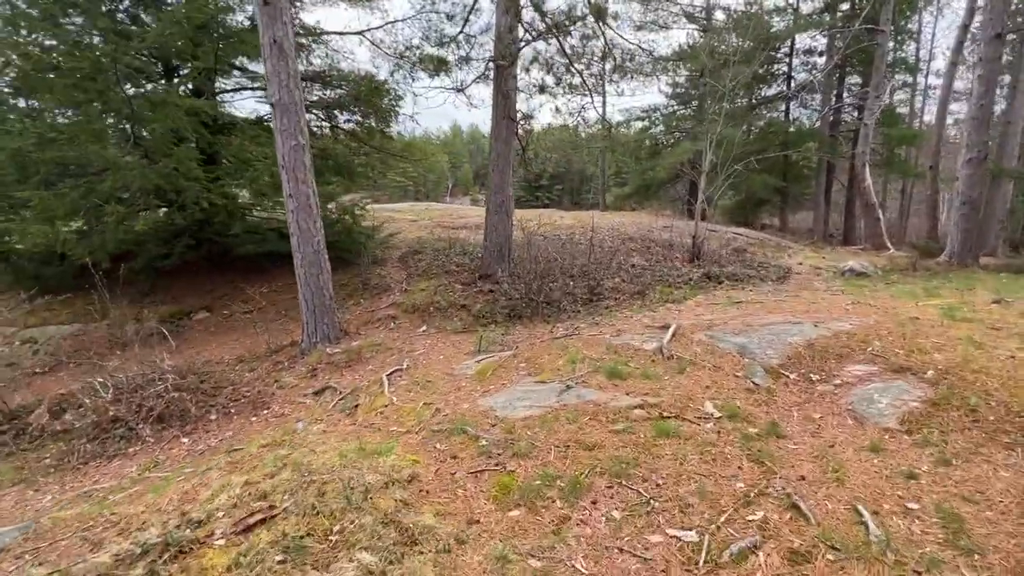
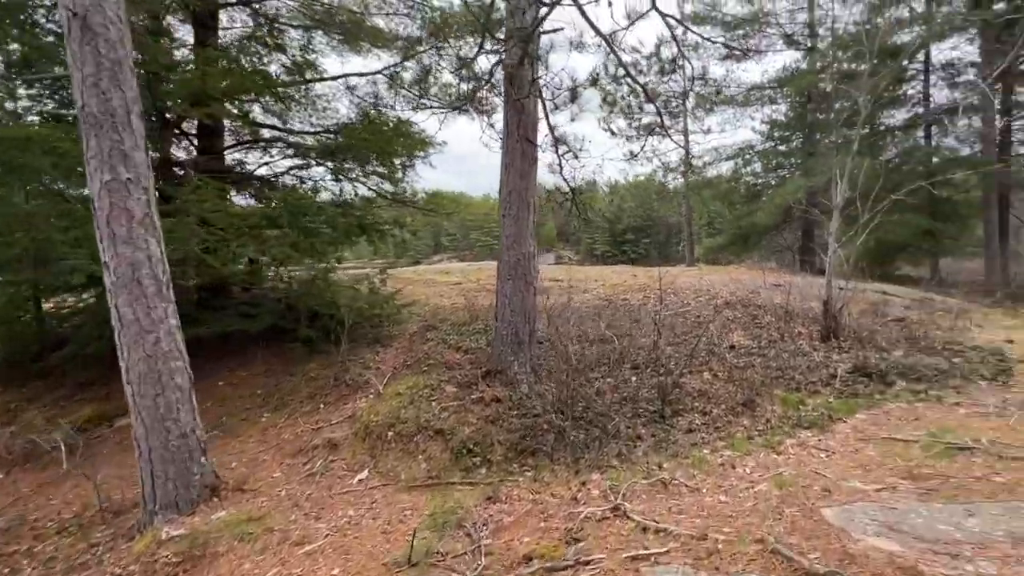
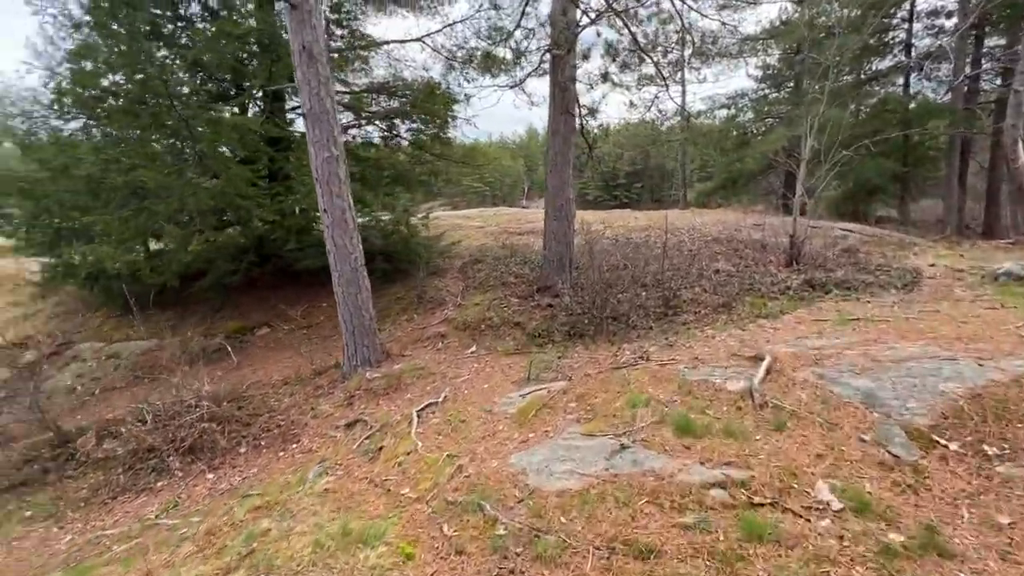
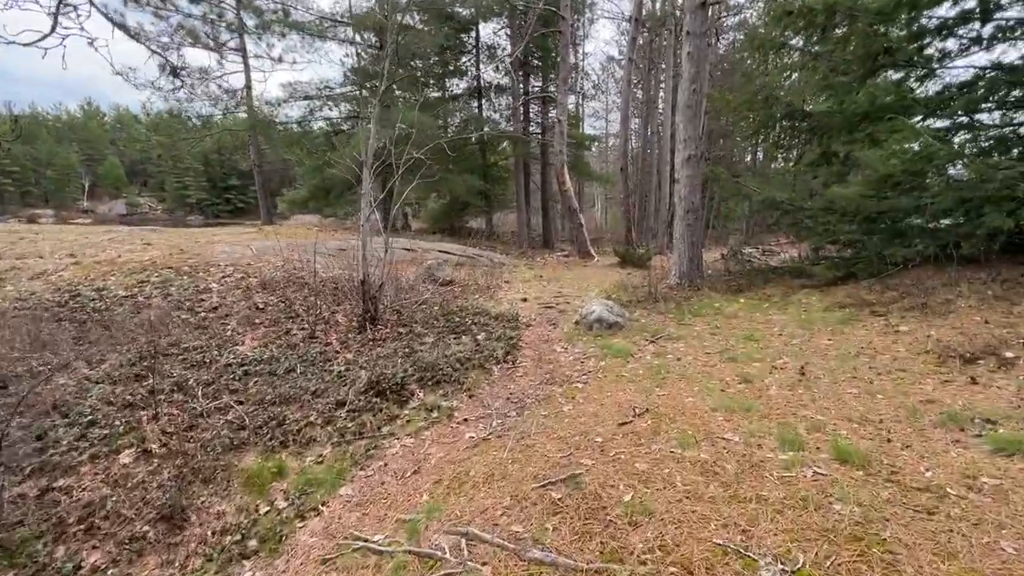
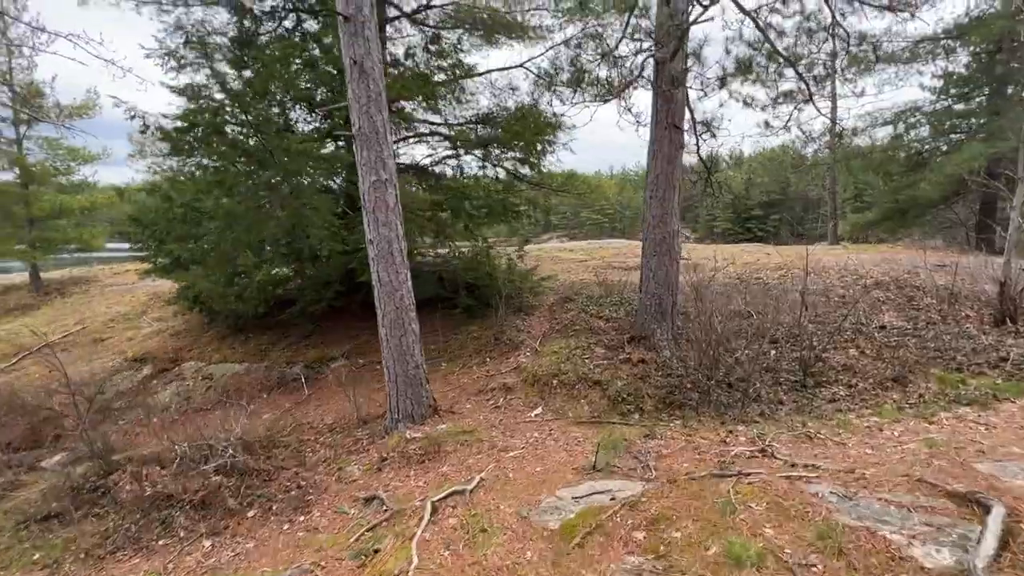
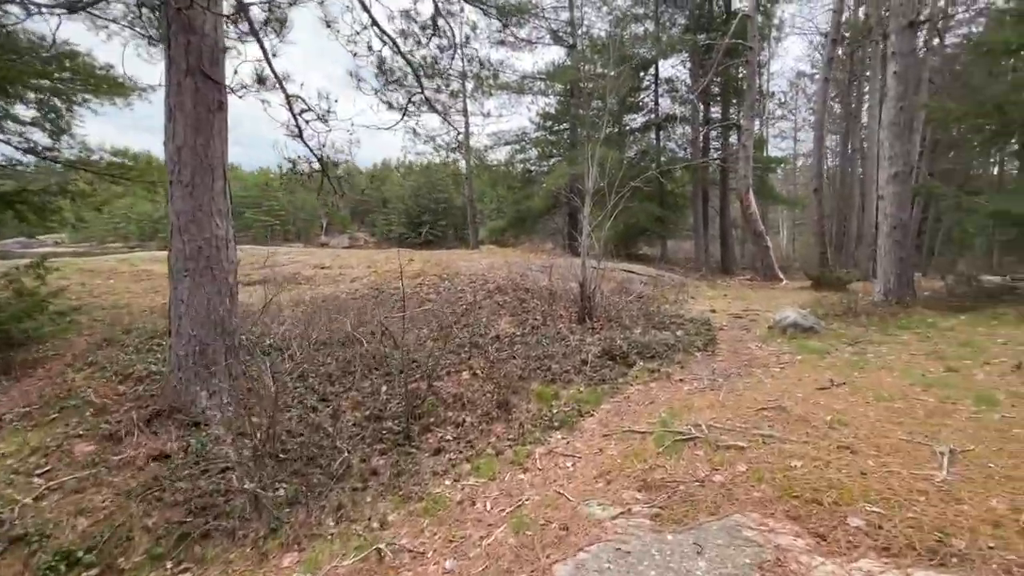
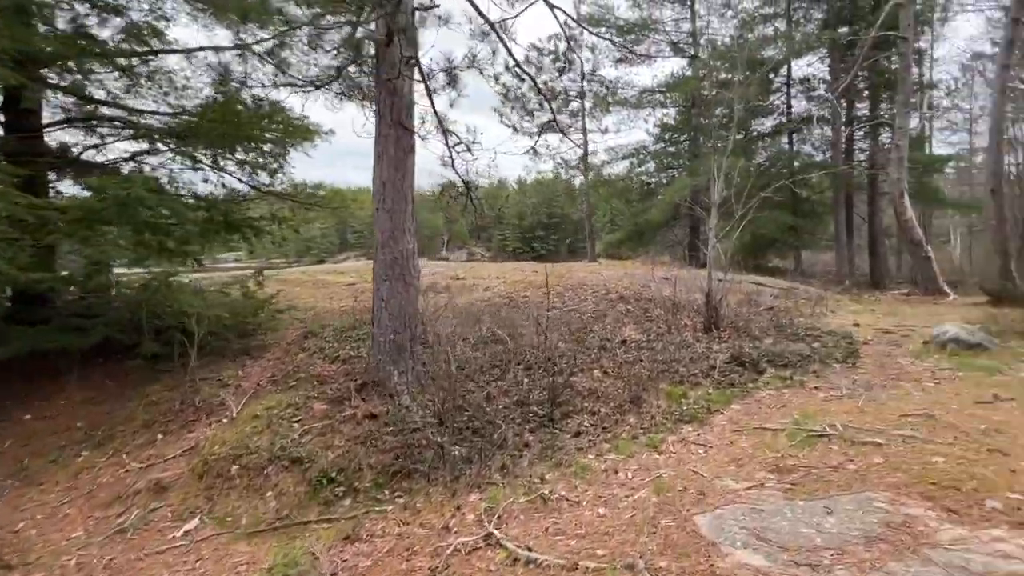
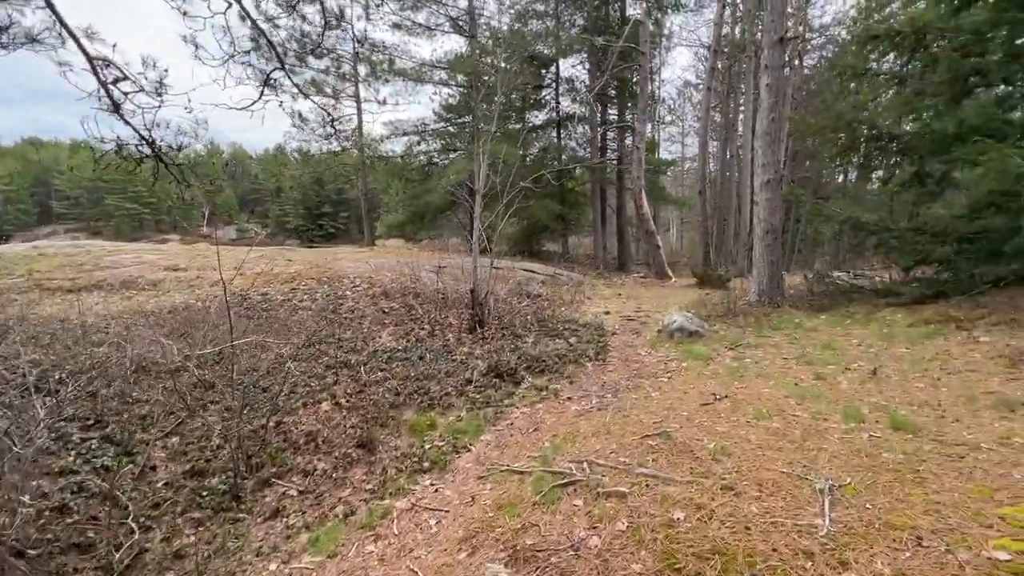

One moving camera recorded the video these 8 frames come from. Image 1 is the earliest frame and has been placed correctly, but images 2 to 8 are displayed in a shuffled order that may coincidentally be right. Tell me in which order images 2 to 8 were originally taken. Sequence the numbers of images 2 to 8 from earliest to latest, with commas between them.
3, 5, 2, 7, 6, 8, 4
